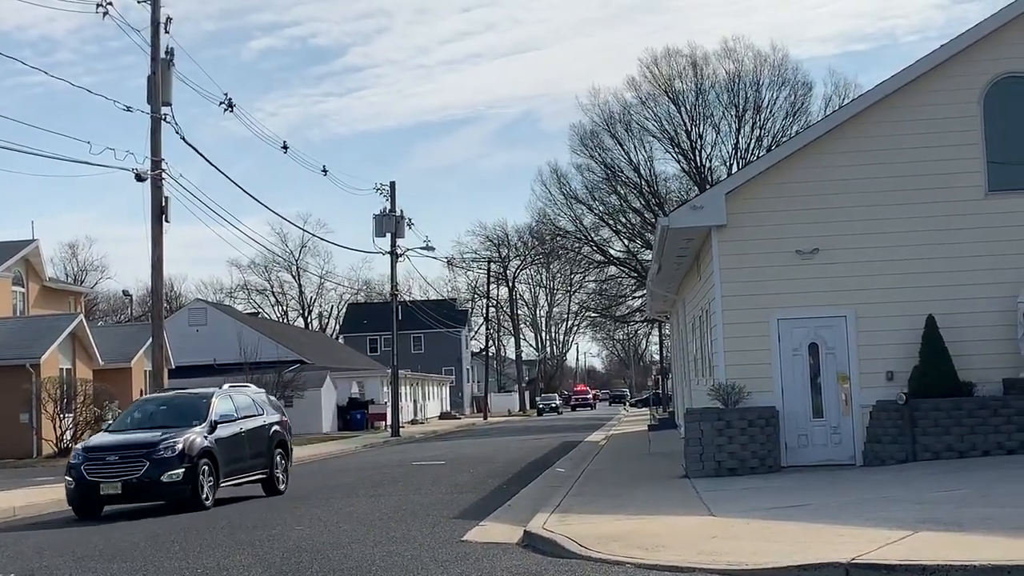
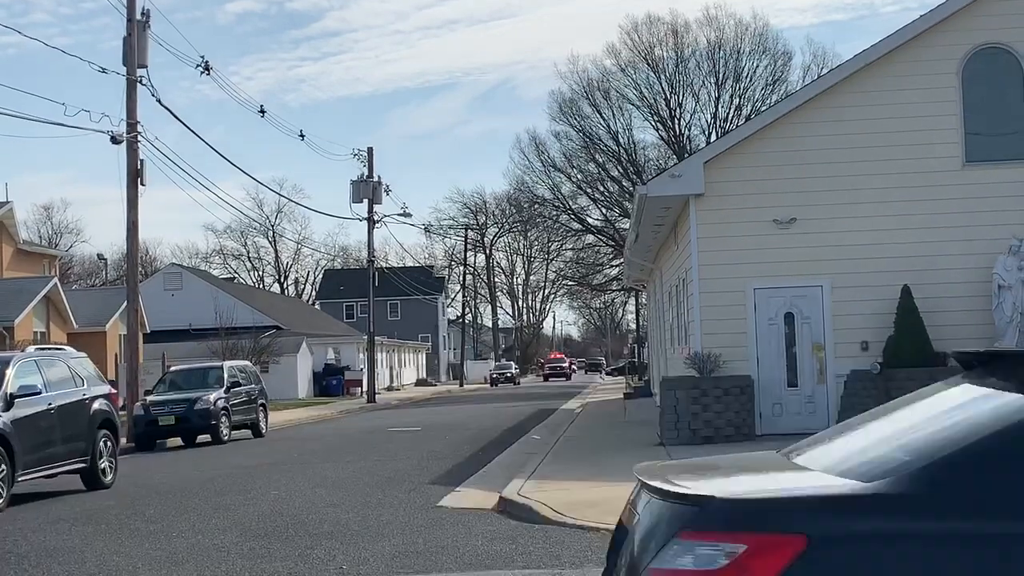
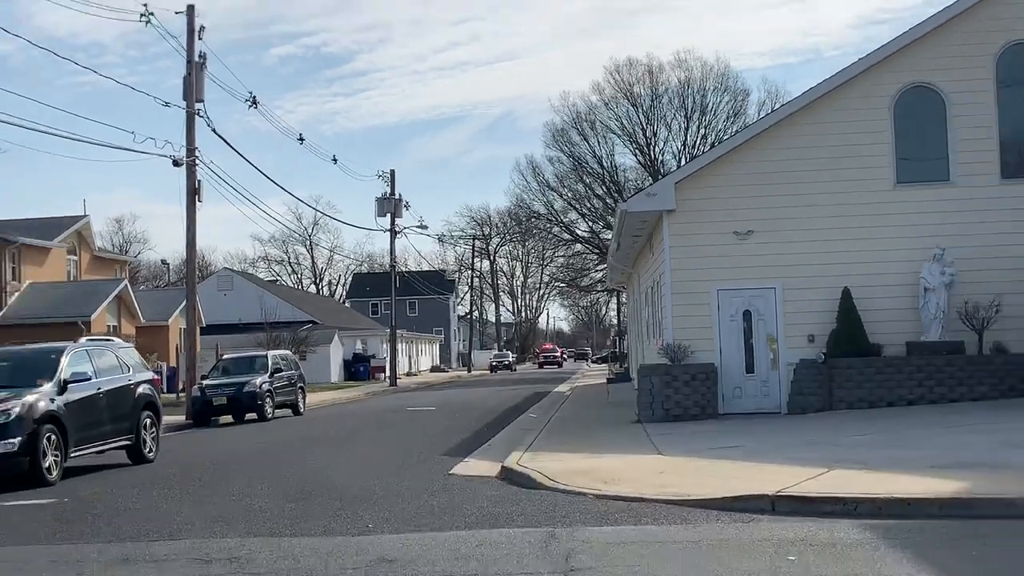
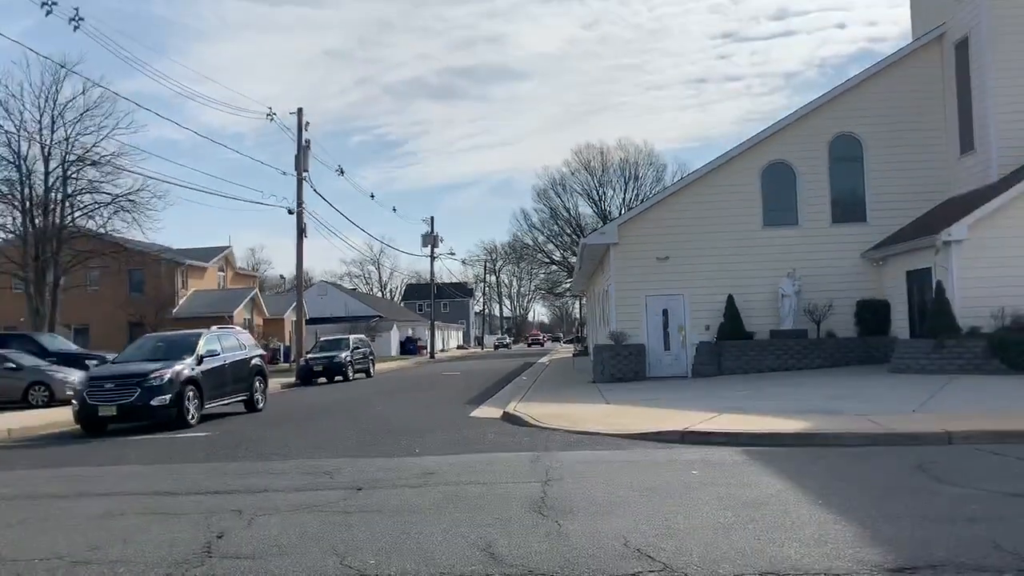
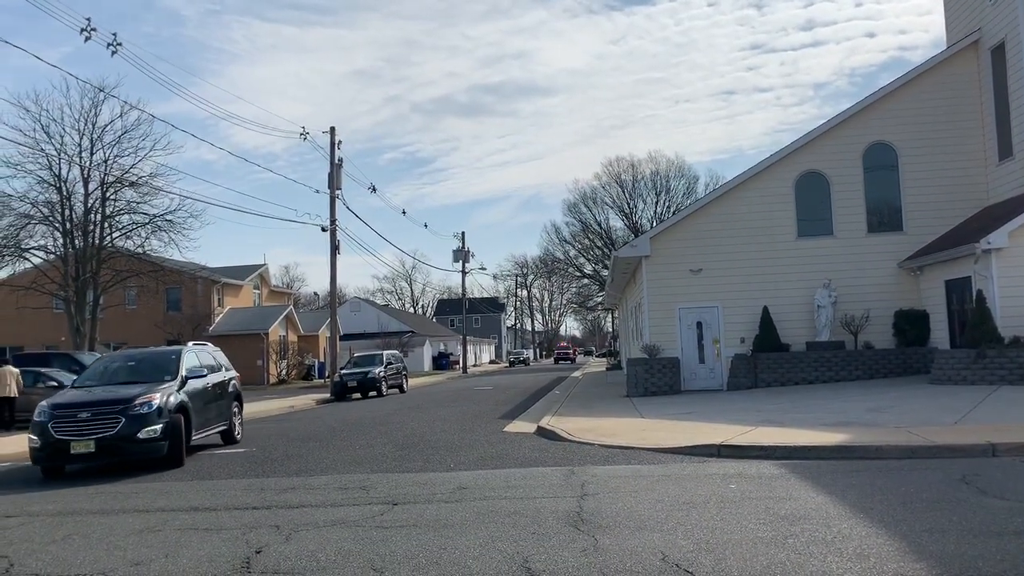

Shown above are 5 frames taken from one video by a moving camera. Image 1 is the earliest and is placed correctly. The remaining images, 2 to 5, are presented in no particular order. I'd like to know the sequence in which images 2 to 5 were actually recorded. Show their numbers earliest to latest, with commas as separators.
2, 3, 4, 5
